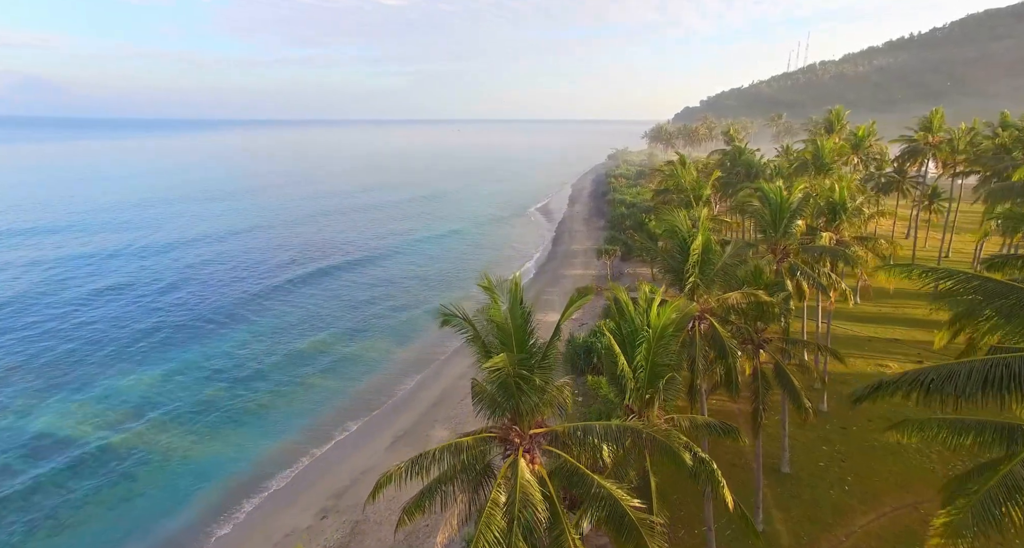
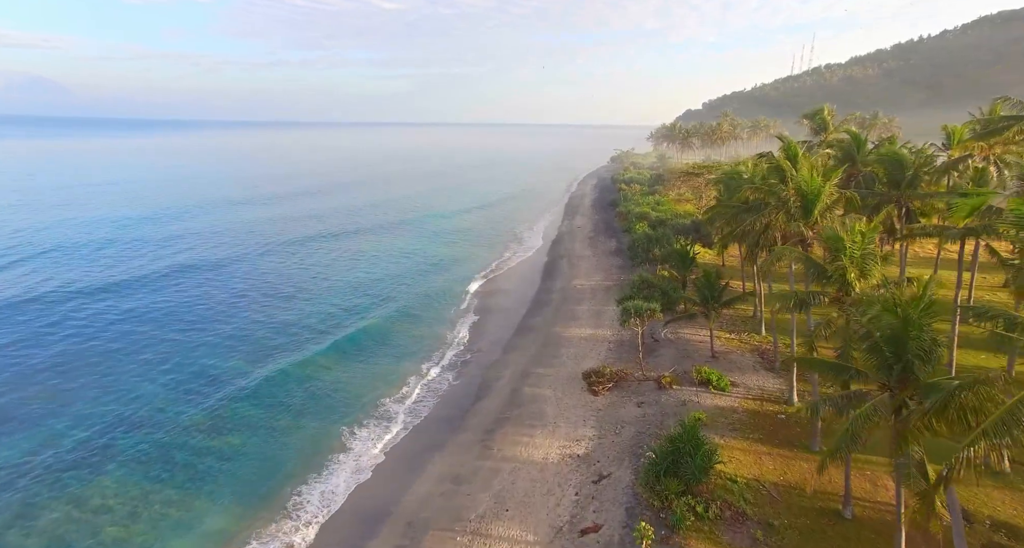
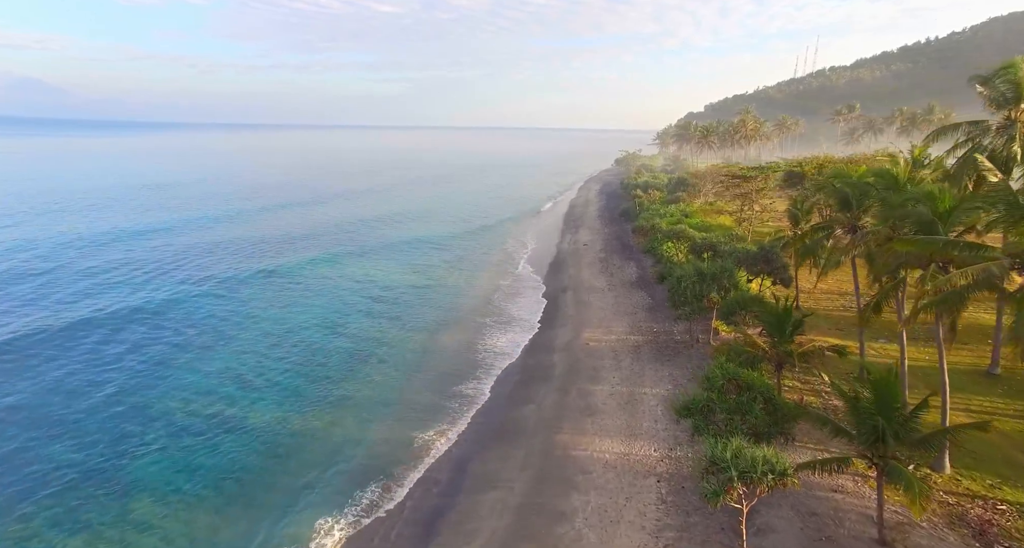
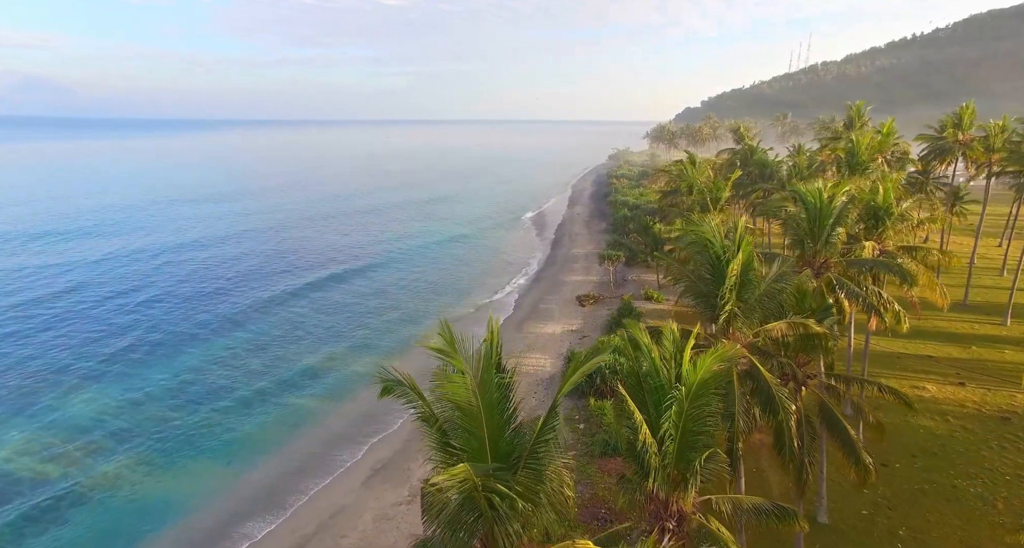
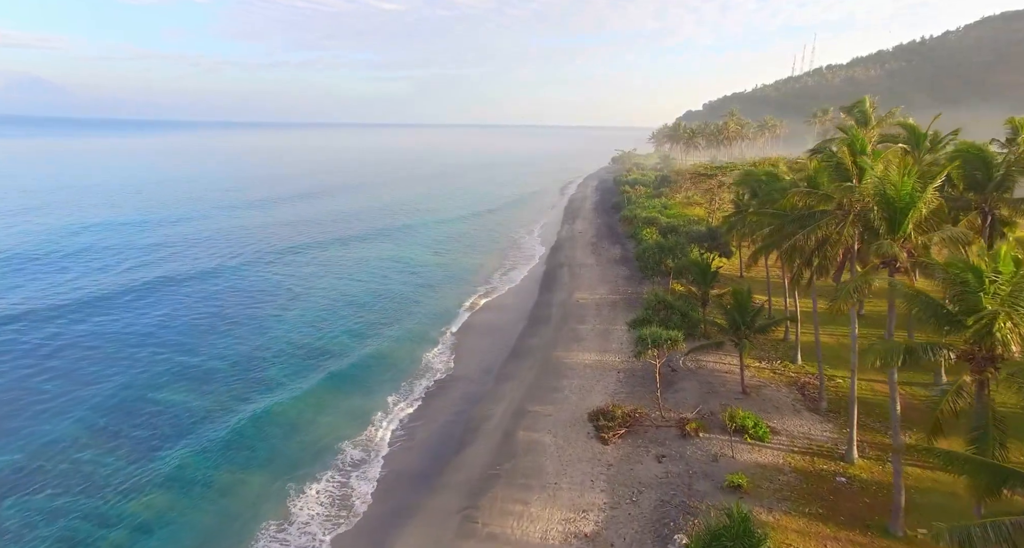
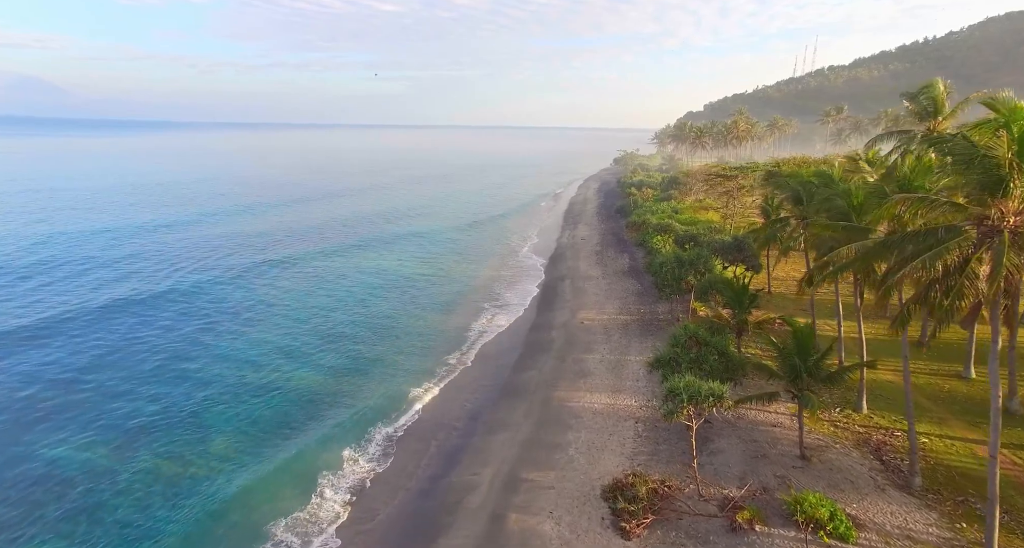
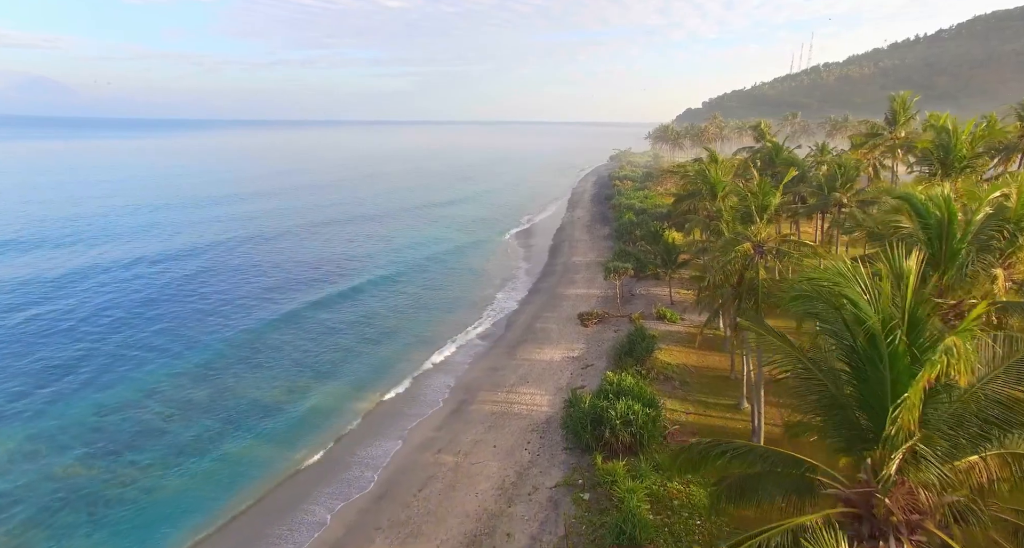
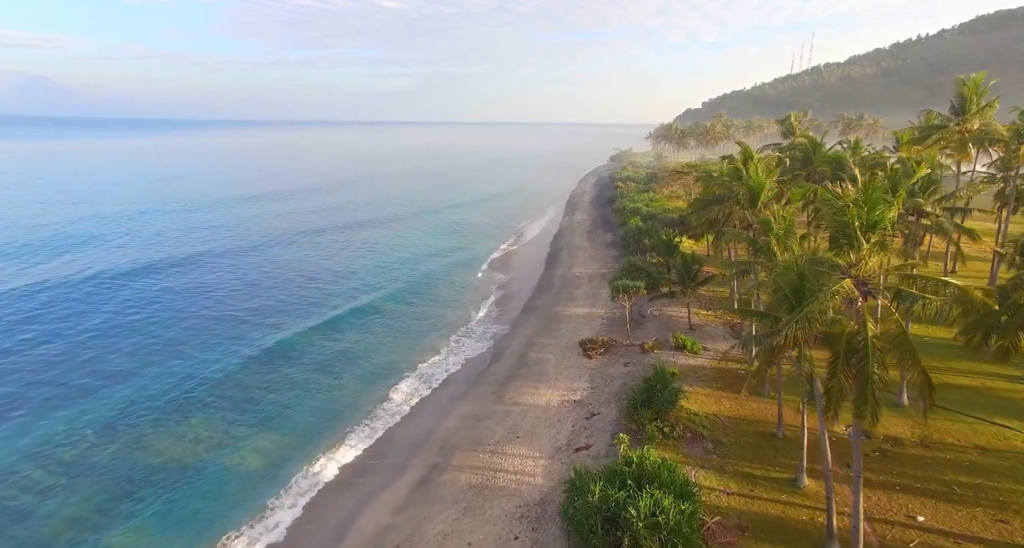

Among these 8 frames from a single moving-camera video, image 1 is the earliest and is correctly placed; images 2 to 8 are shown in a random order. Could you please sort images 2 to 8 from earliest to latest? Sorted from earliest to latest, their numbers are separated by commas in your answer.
4, 7, 8, 2, 5, 6, 3
